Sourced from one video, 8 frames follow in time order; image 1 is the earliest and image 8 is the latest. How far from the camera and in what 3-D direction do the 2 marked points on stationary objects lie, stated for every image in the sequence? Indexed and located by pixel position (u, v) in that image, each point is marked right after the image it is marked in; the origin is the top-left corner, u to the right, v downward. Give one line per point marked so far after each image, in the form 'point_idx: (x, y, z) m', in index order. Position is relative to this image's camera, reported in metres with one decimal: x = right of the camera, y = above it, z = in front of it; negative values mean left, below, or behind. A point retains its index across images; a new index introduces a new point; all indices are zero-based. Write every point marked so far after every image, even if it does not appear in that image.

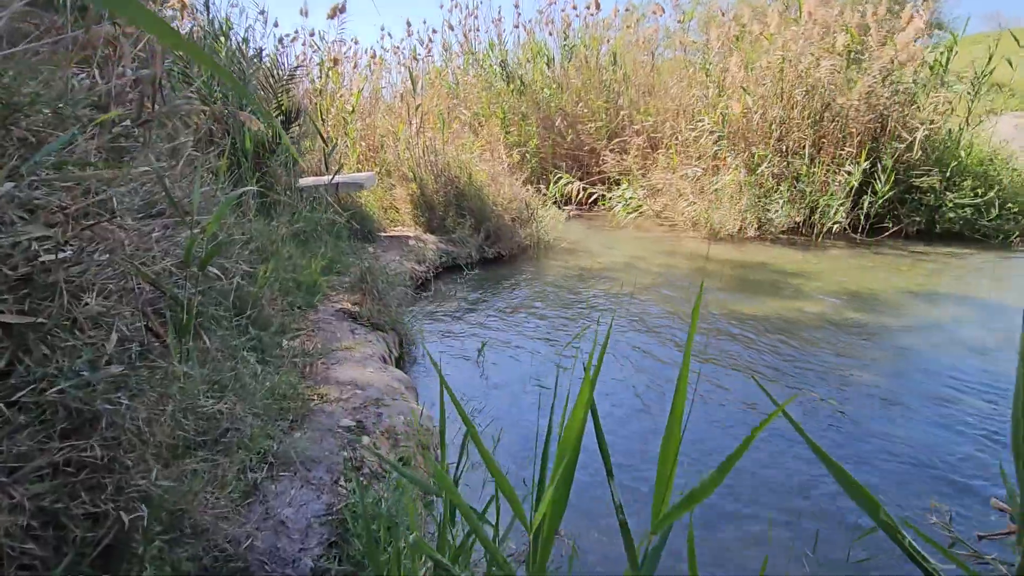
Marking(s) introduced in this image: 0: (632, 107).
0: (+2.0, +3.0, +8.7) m
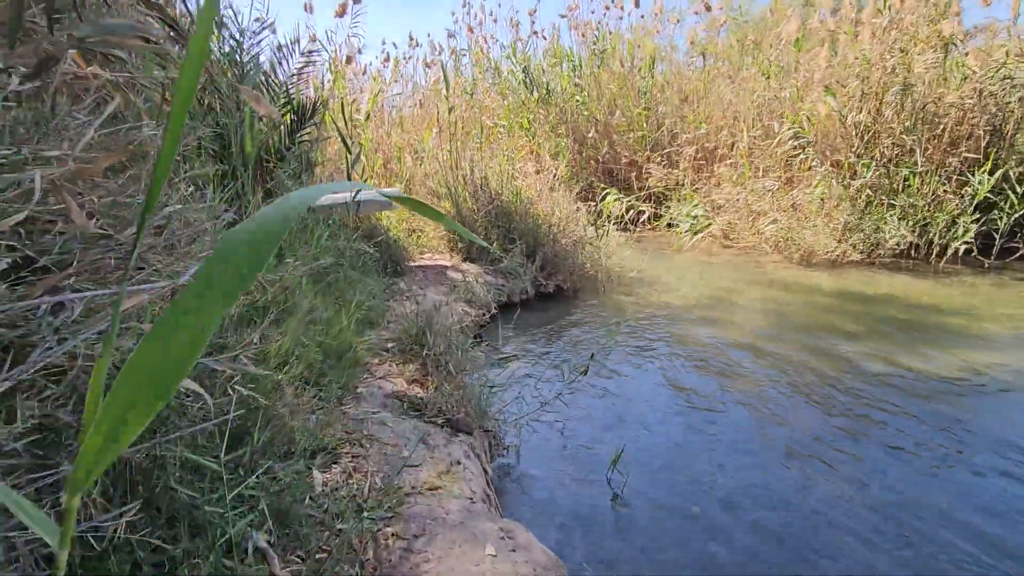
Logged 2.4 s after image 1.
0: (+2.5, +2.6, +7.7) m
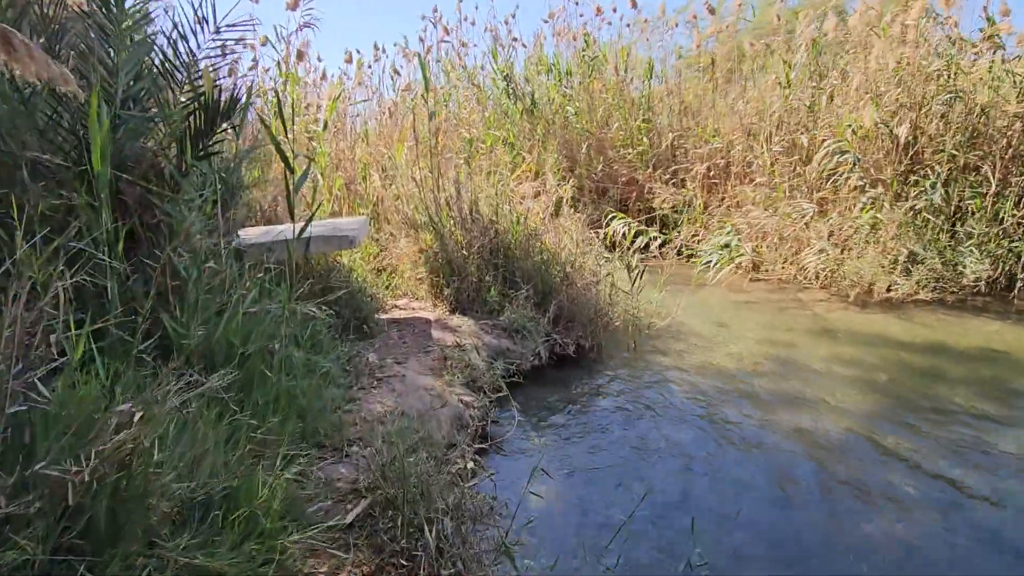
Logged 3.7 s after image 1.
0: (+2.2, +2.1, +6.9) m
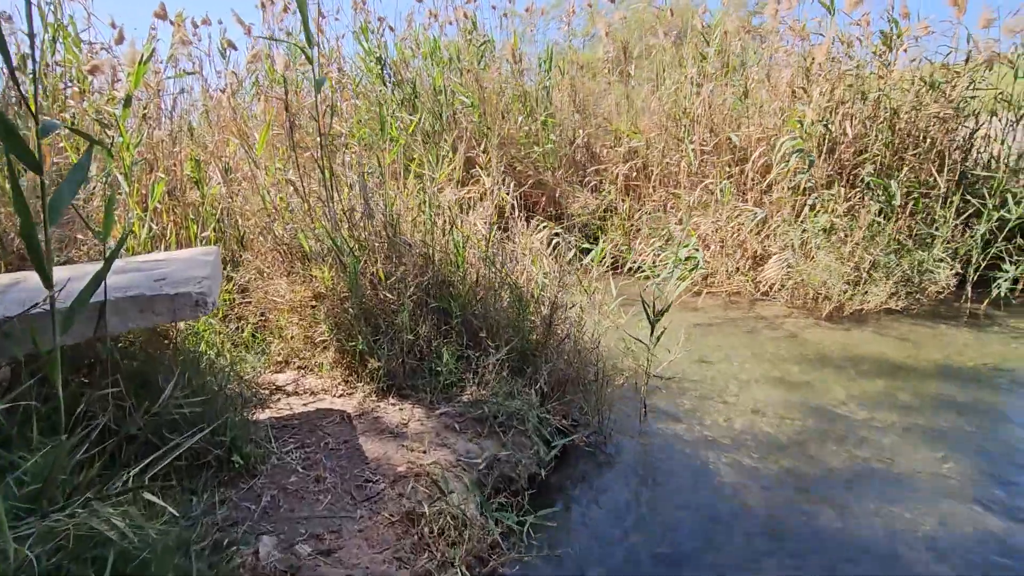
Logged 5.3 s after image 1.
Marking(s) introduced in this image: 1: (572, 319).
0: (+0.9, +1.9, +6.1) m
1: (+0.3, -0.2, +2.6) m
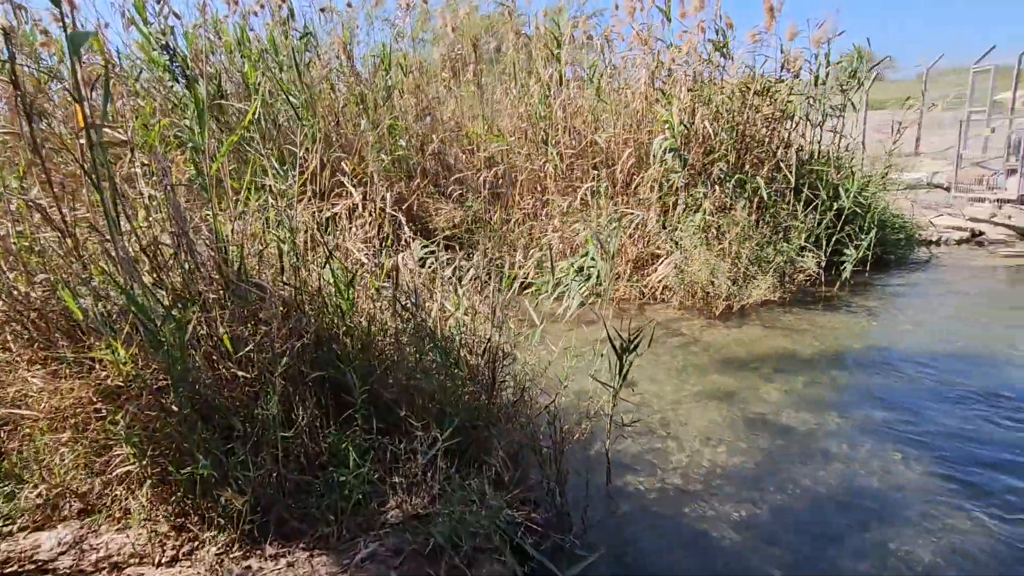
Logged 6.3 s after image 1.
0: (-0.7, +1.7, +5.5) m
1: (0.0, -0.3, +2.0) m
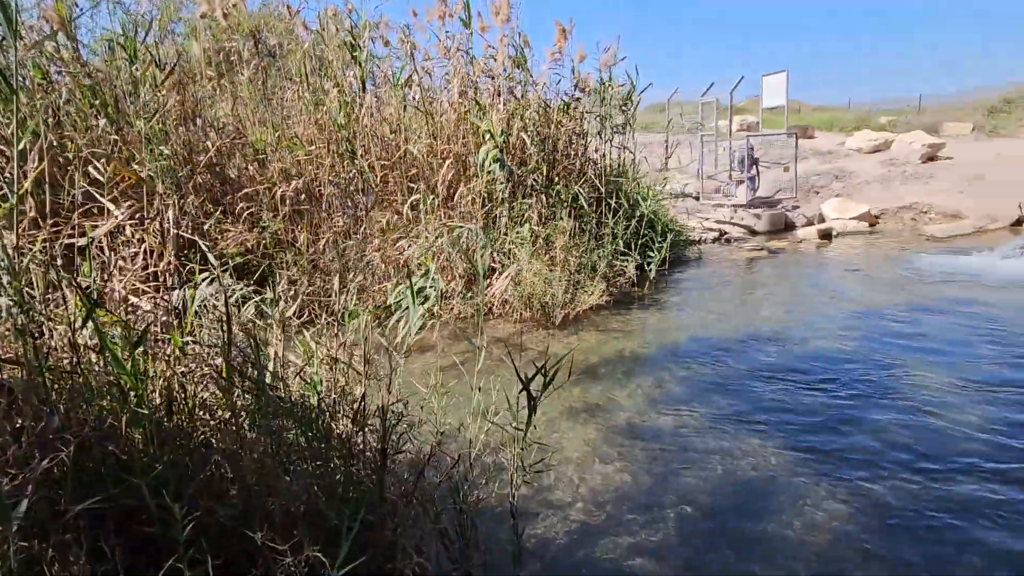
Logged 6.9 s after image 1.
0: (-2.6, +1.4, +4.6) m
1: (-0.4, -0.4, +1.5) m
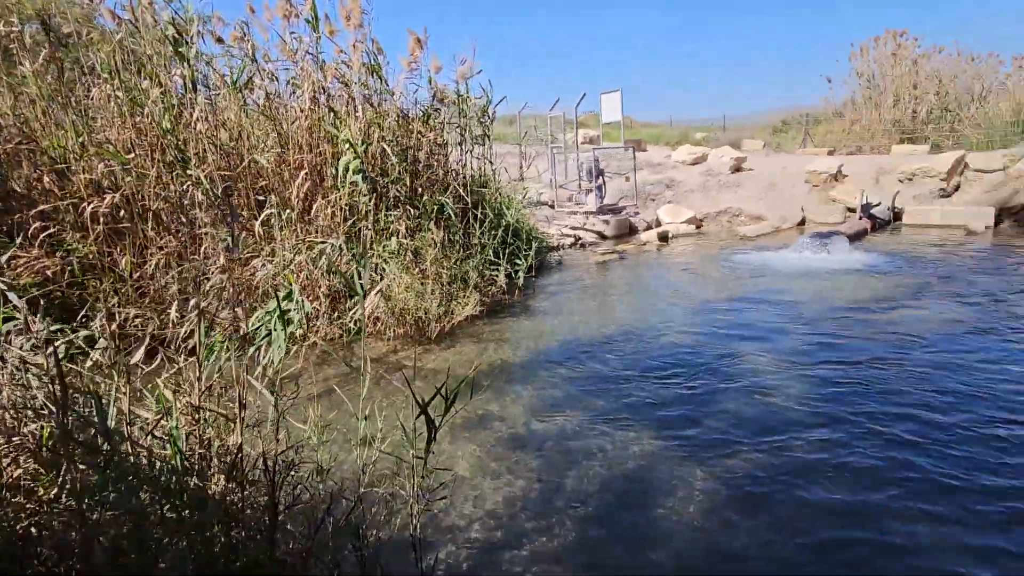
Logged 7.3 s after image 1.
0: (-3.7, +1.1, +3.7) m
1: (-0.7, -0.5, +1.3) m
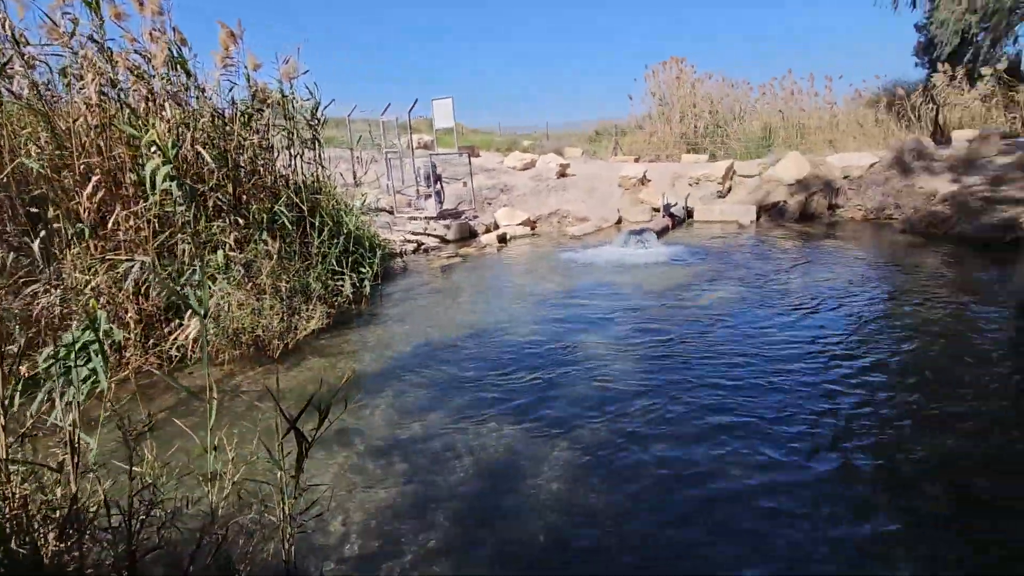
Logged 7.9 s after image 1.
0: (-4.6, +0.8, +2.5) m
1: (-0.9, -0.6, +1.2) m
